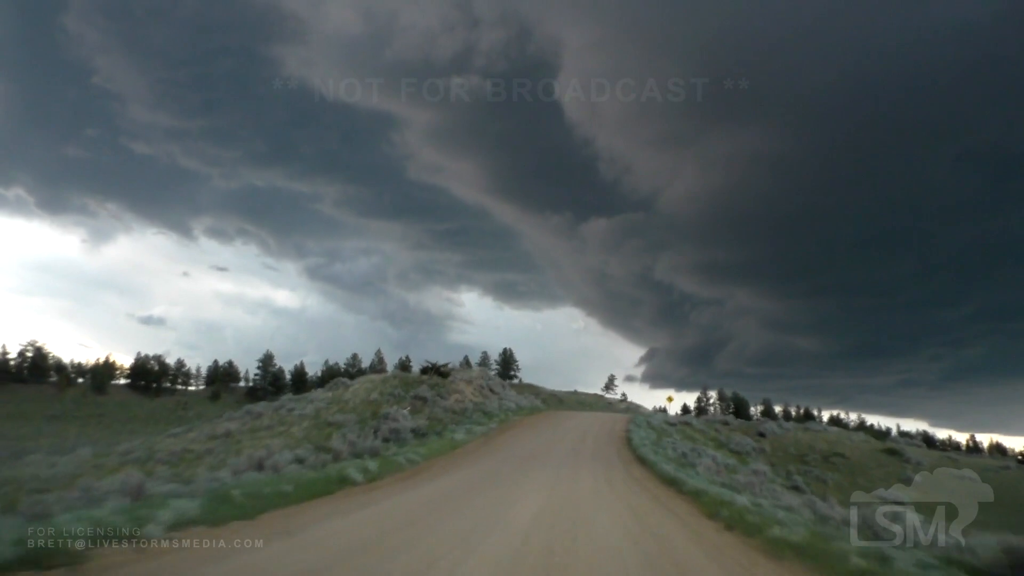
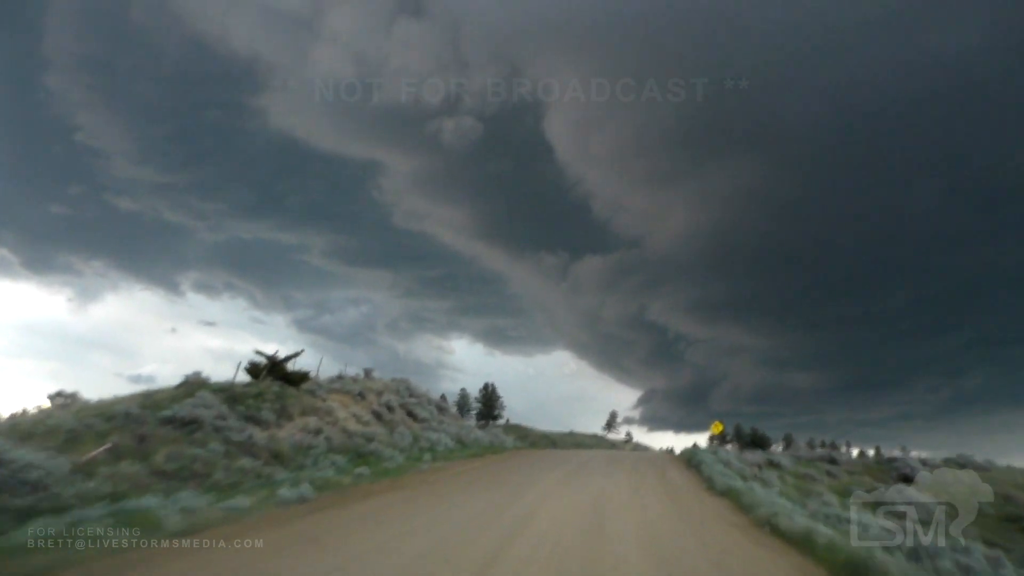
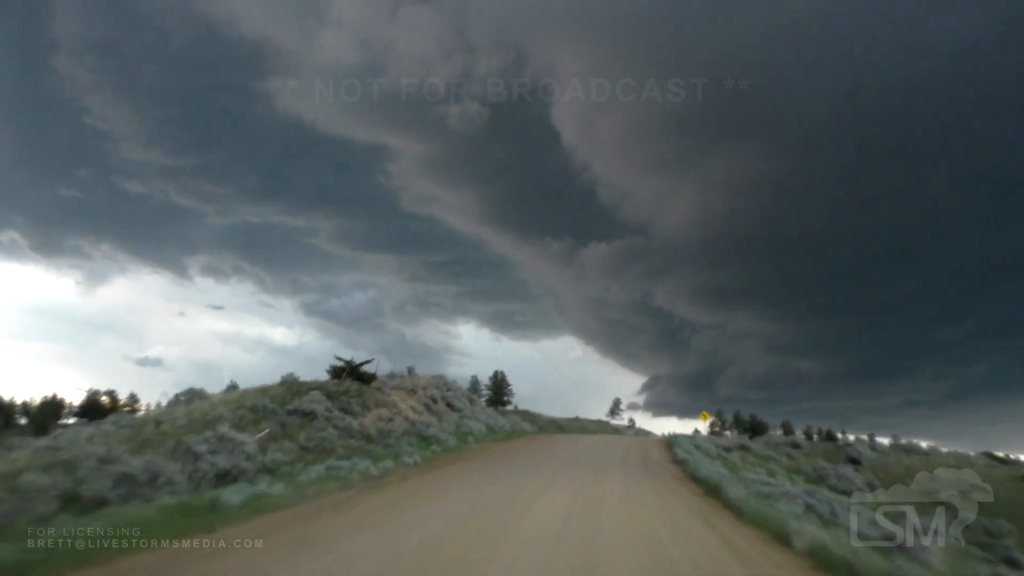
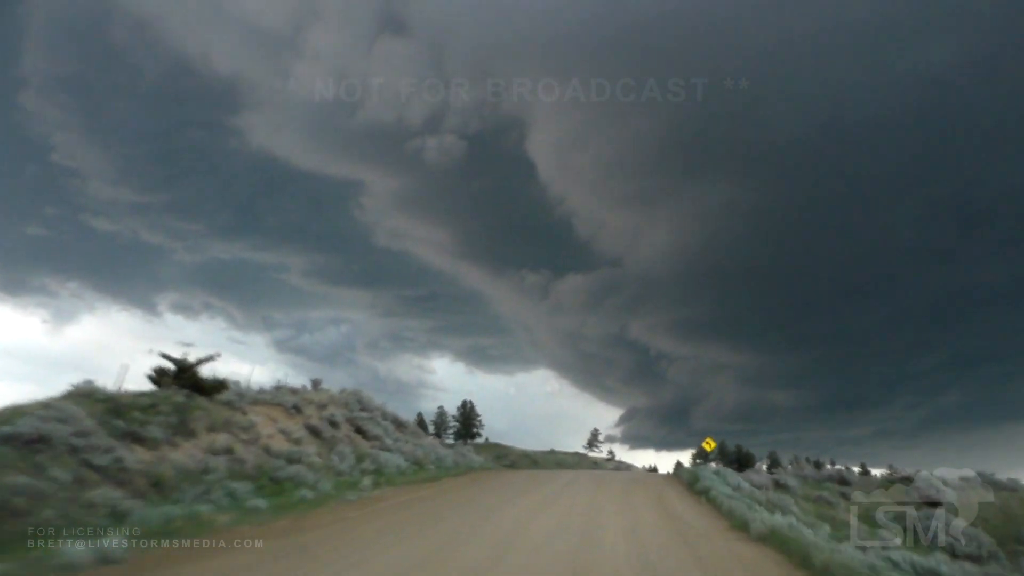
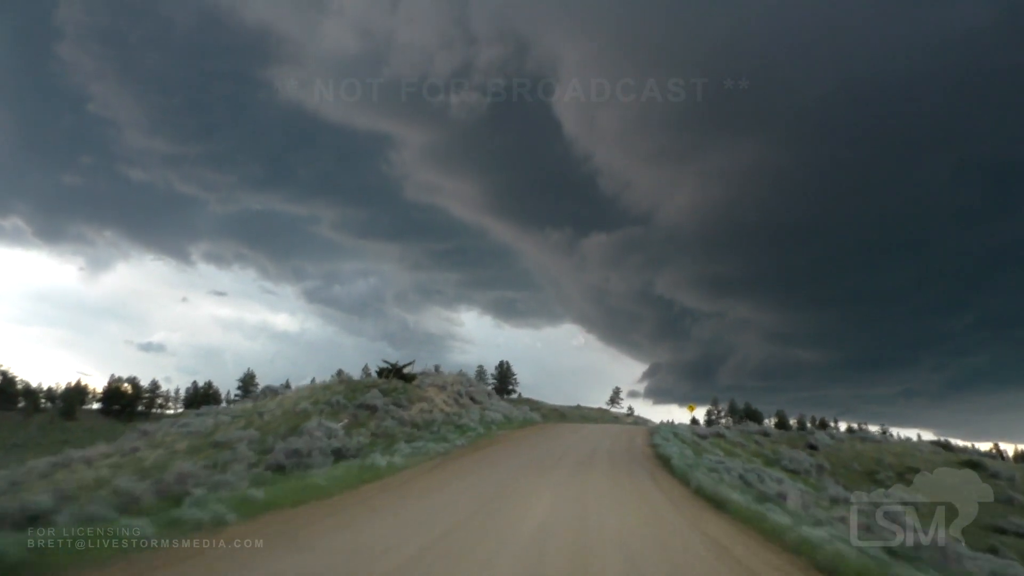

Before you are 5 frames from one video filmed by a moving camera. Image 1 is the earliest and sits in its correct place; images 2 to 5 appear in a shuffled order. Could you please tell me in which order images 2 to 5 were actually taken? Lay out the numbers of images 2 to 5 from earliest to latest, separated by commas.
5, 3, 2, 4
